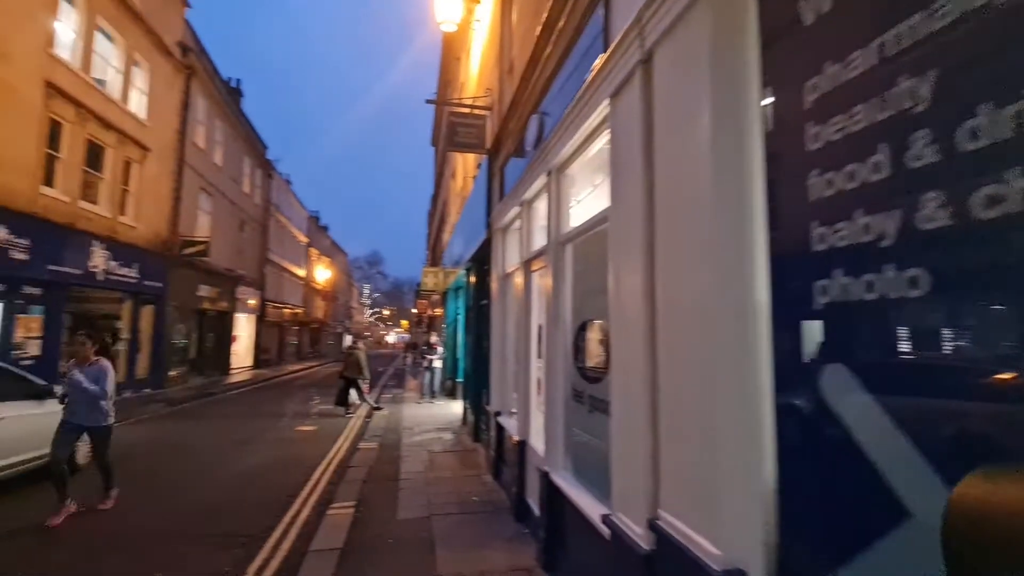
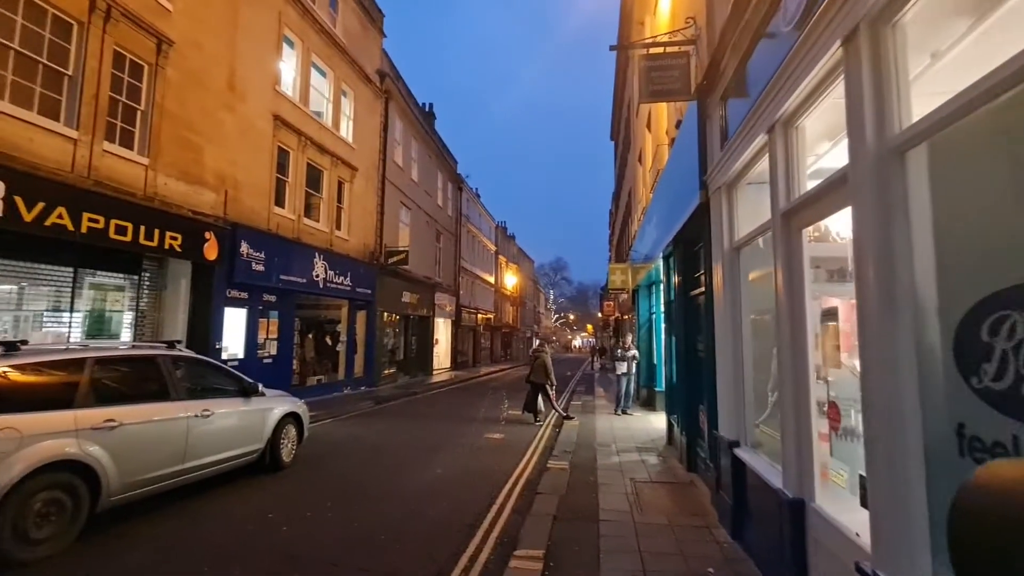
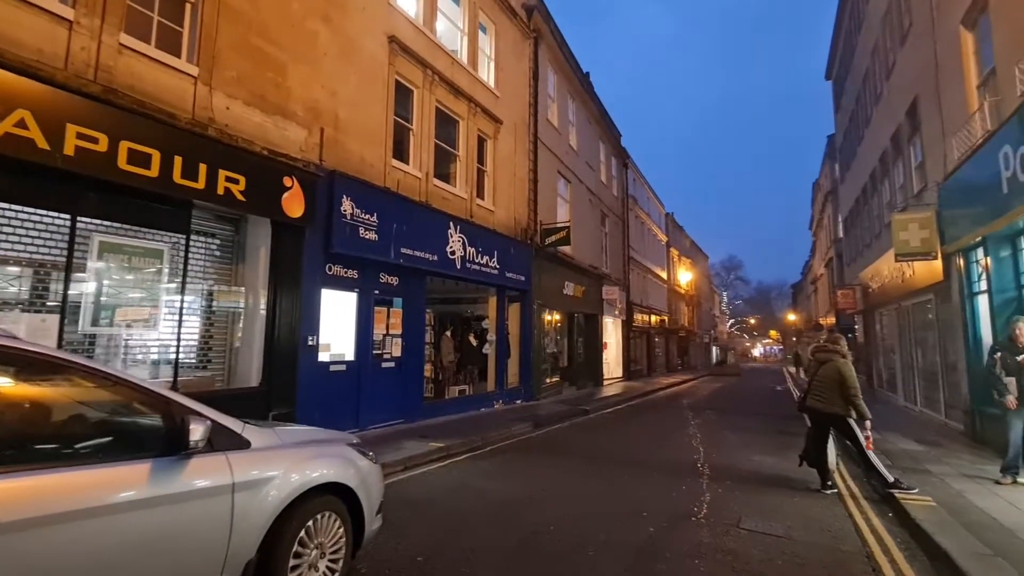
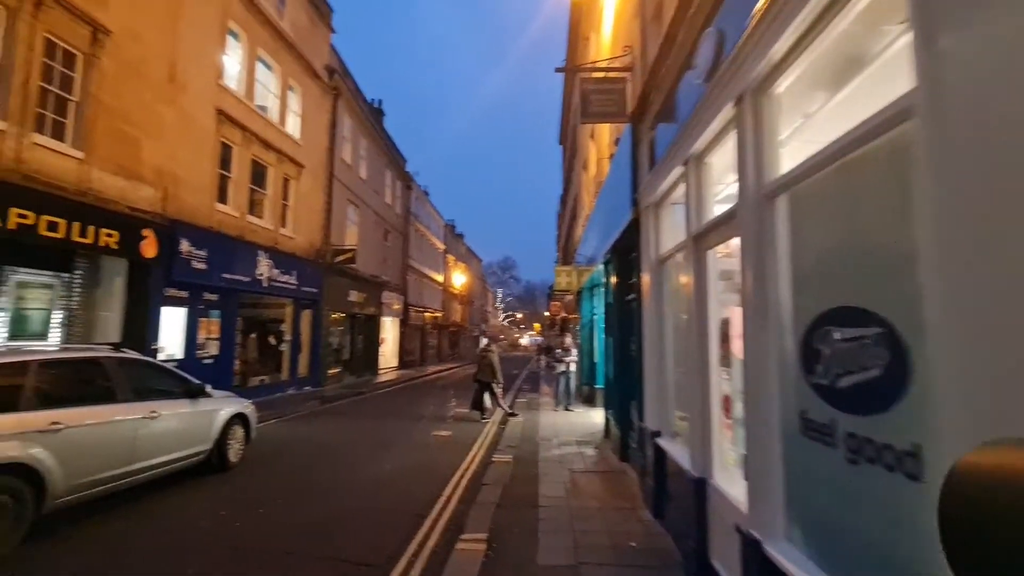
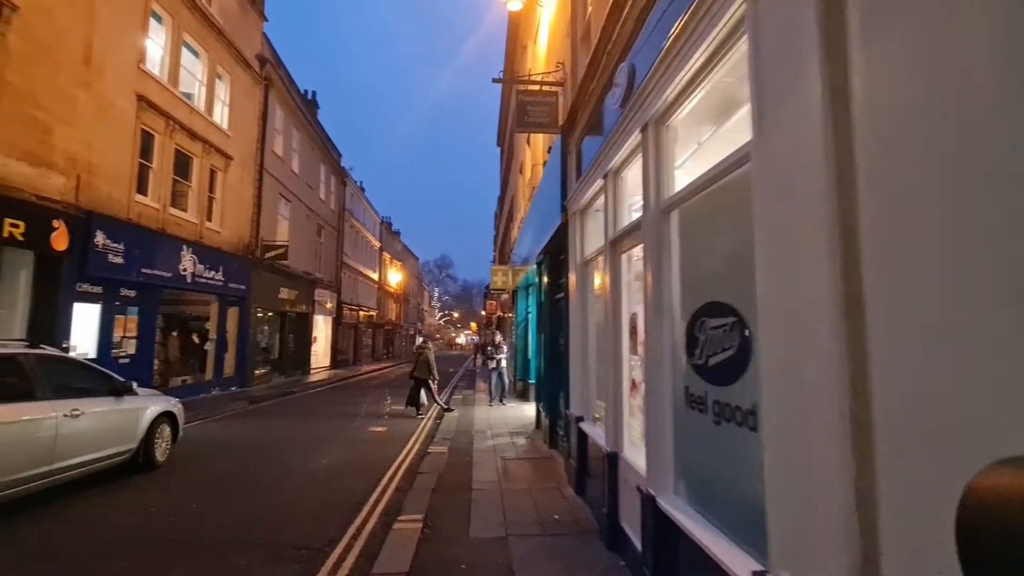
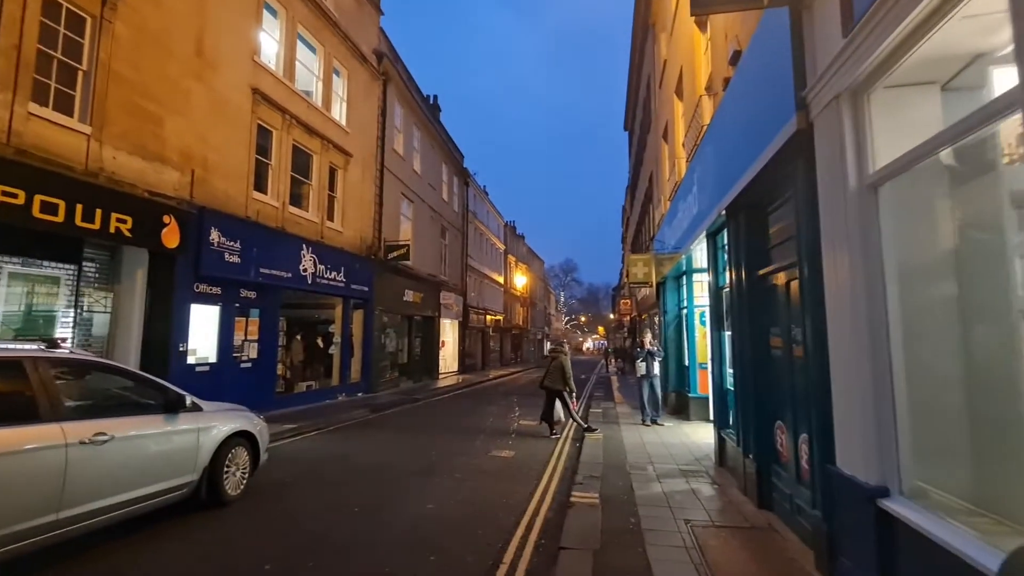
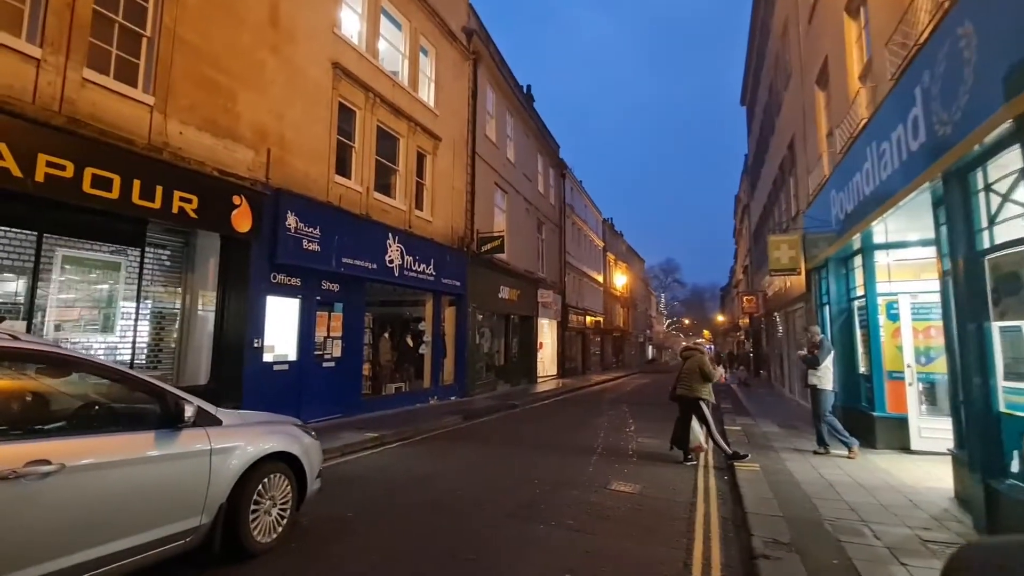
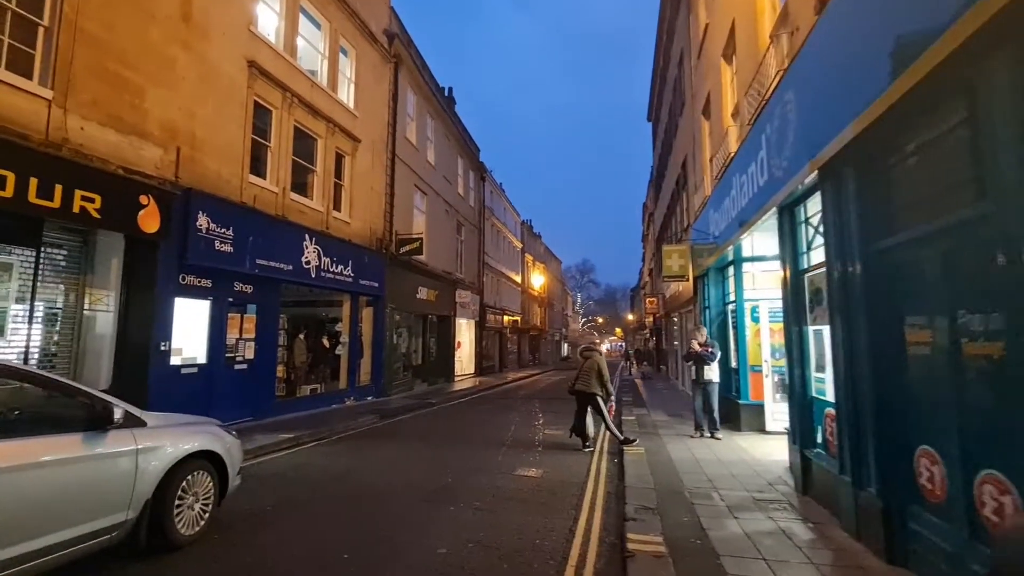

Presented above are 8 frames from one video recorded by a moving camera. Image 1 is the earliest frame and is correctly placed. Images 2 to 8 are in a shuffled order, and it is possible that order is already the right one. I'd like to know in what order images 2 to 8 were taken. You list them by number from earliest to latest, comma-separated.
5, 4, 2, 6, 8, 7, 3
